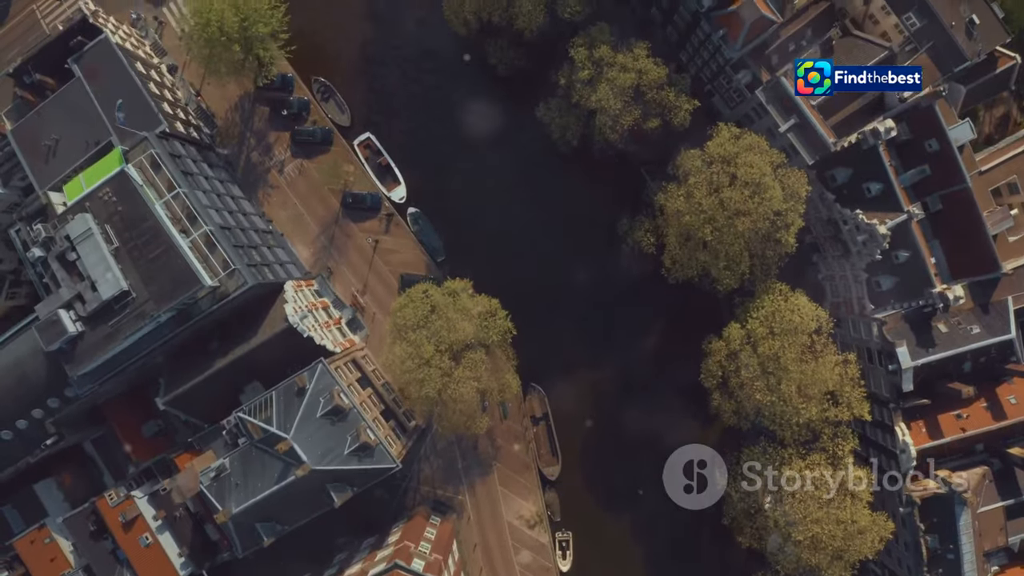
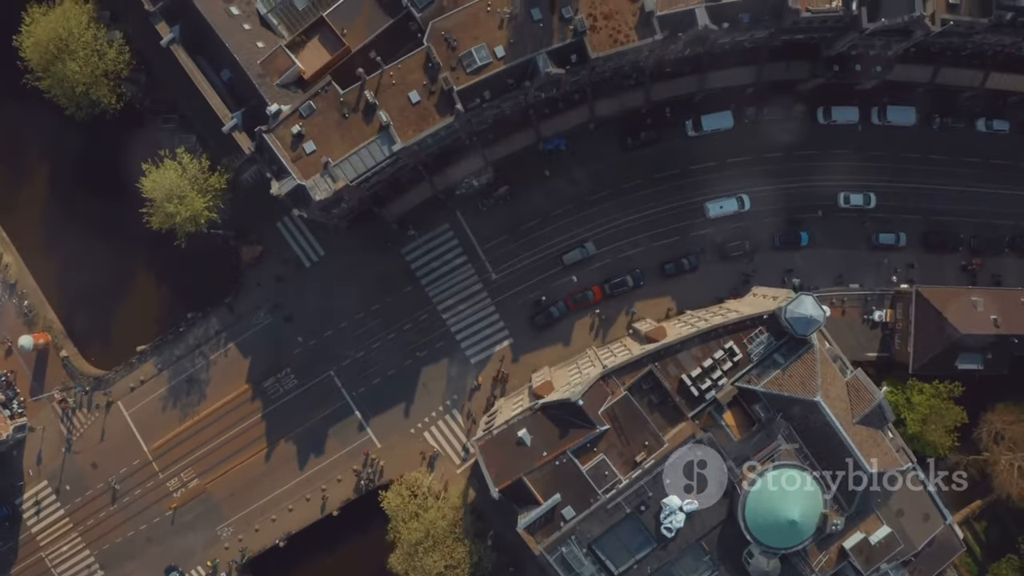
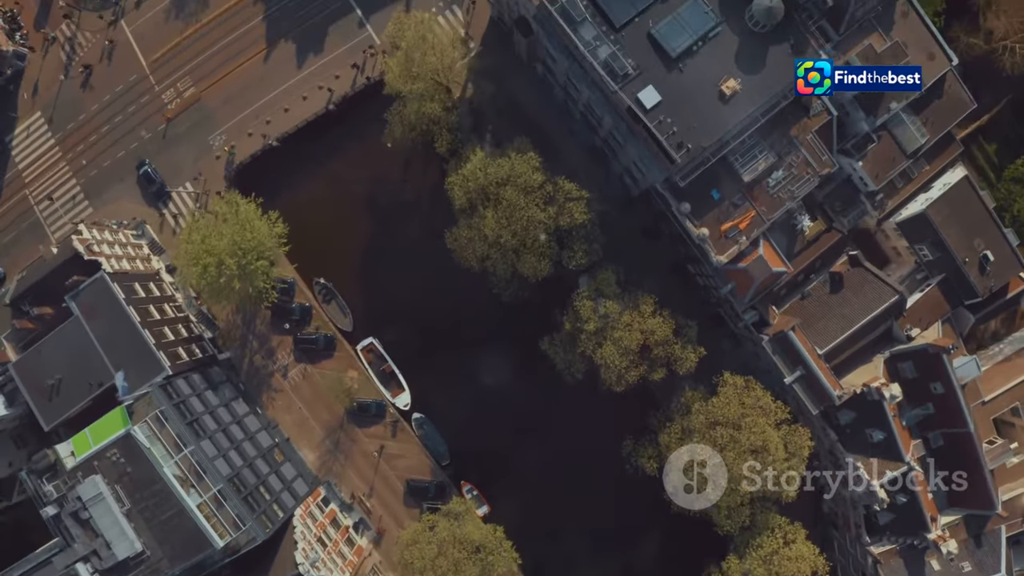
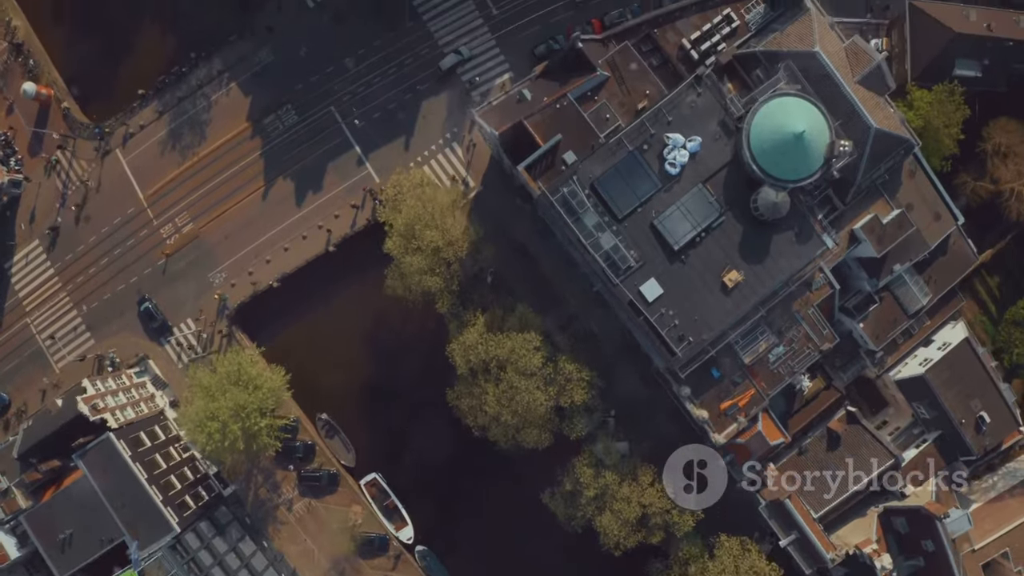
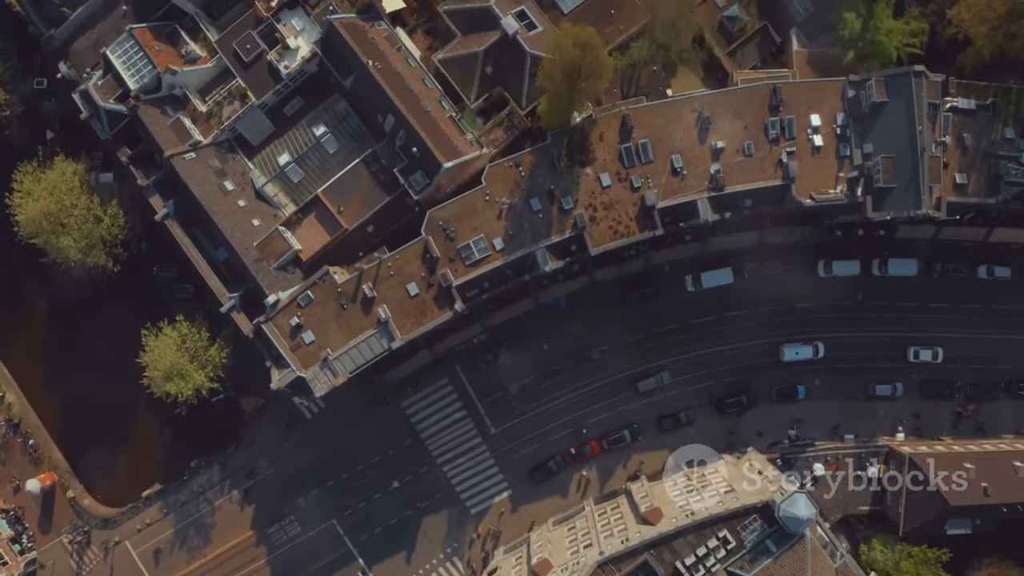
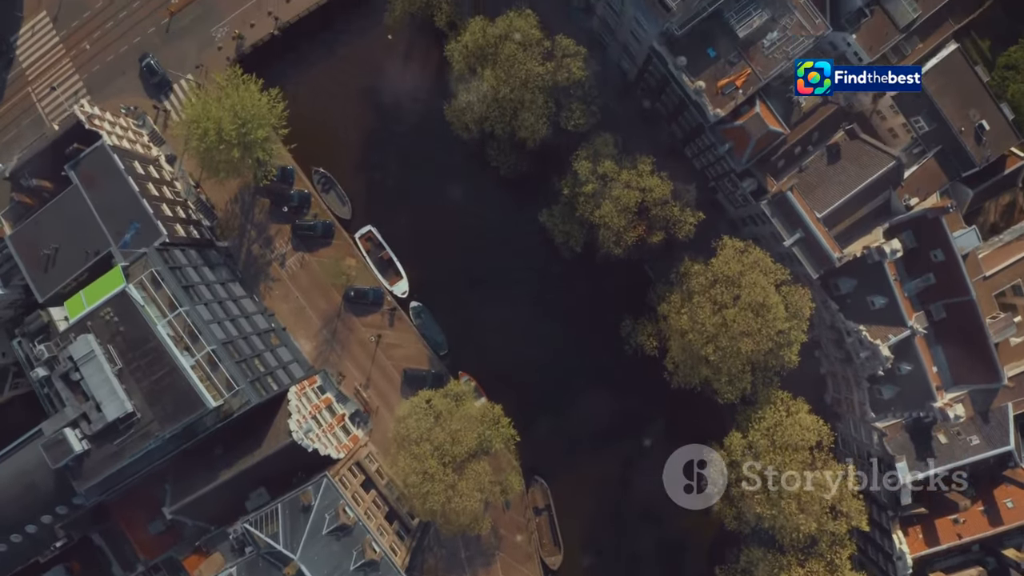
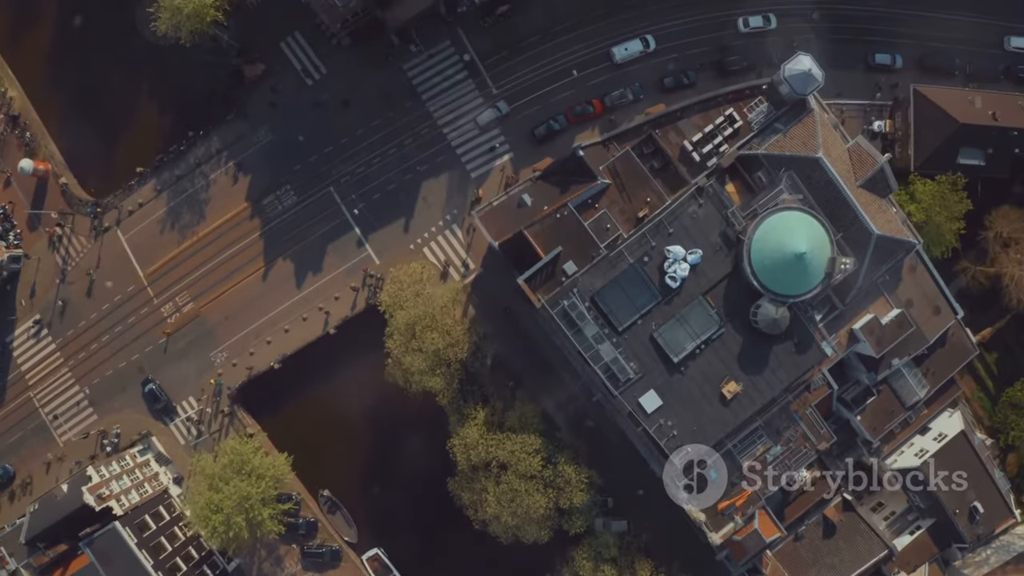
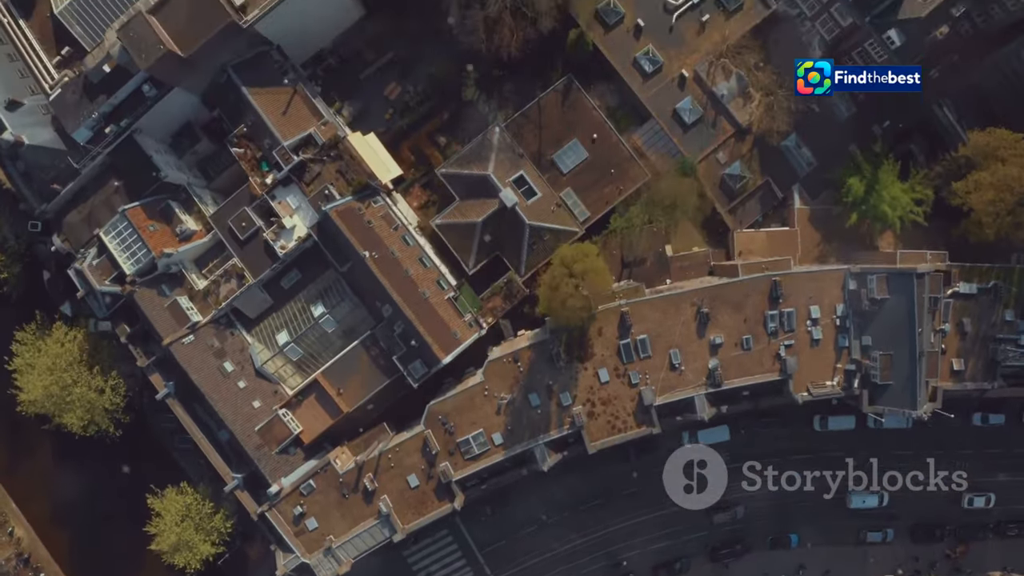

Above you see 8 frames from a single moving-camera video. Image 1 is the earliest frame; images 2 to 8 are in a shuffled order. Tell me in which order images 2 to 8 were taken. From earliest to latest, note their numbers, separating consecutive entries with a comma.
6, 3, 4, 7, 2, 5, 8
